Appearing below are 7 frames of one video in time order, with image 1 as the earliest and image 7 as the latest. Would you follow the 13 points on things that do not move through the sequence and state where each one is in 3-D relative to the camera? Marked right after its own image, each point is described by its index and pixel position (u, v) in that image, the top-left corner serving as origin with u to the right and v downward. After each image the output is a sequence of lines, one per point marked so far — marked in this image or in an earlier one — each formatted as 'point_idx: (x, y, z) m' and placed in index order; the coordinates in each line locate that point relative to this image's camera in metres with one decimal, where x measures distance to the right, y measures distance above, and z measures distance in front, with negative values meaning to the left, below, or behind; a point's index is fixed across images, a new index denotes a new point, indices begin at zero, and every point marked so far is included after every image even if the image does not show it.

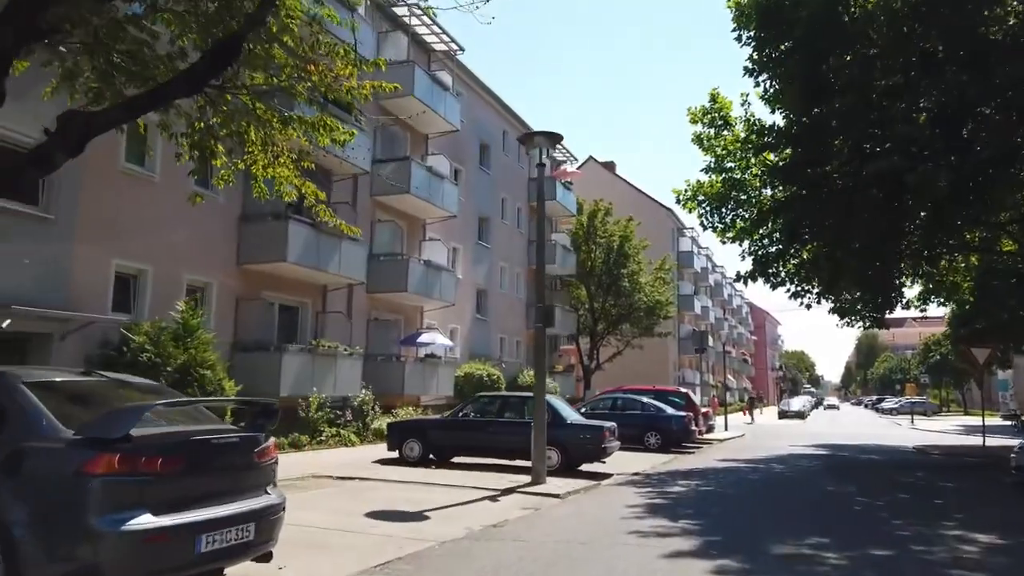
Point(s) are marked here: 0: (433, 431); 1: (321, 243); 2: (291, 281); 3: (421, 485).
0: (-1.4, -2.7, +14.8) m
1: (-4.5, +1.1, +18.9) m
2: (-5.5, +0.2, +19.7) m
3: (-1.4, -2.9, +11.8) m
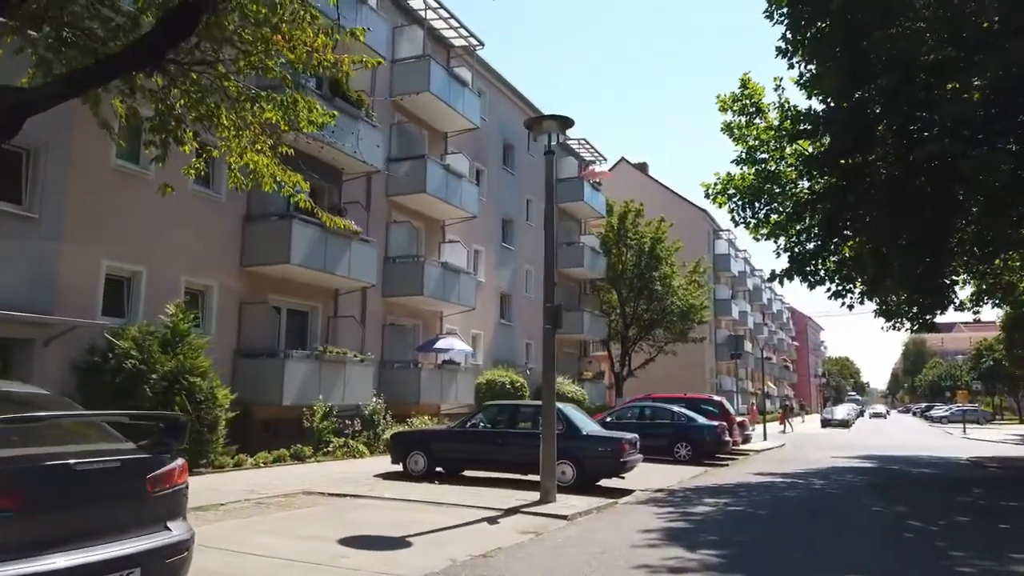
0: (-1.2, -2.7, +13.7) m
1: (-4.1, +1.0, +18.0) m
2: (-5.0, +0.1, +18.9) m
3: (-1.3, -2.9, +10.8) m
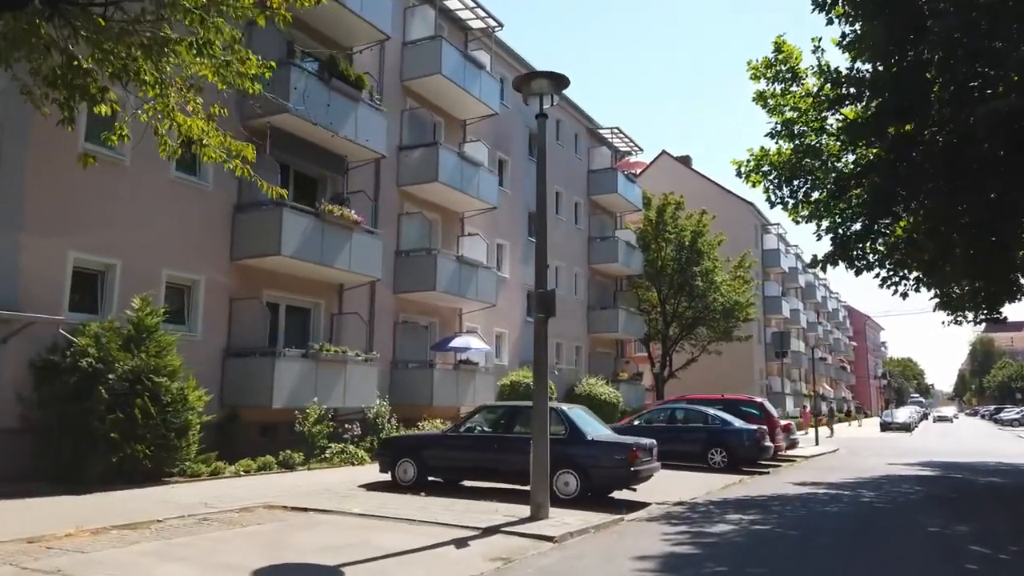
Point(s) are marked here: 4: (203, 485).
0: (-1.2, -2.5, +12.3) m
1: (-3.9, +1.1, +16.8) m
2: (-4.7, +0.2, +17.7) m
3: (-1.5, -2.7, +9.3) m
4: (-4.5, -2.9, +11.8) m
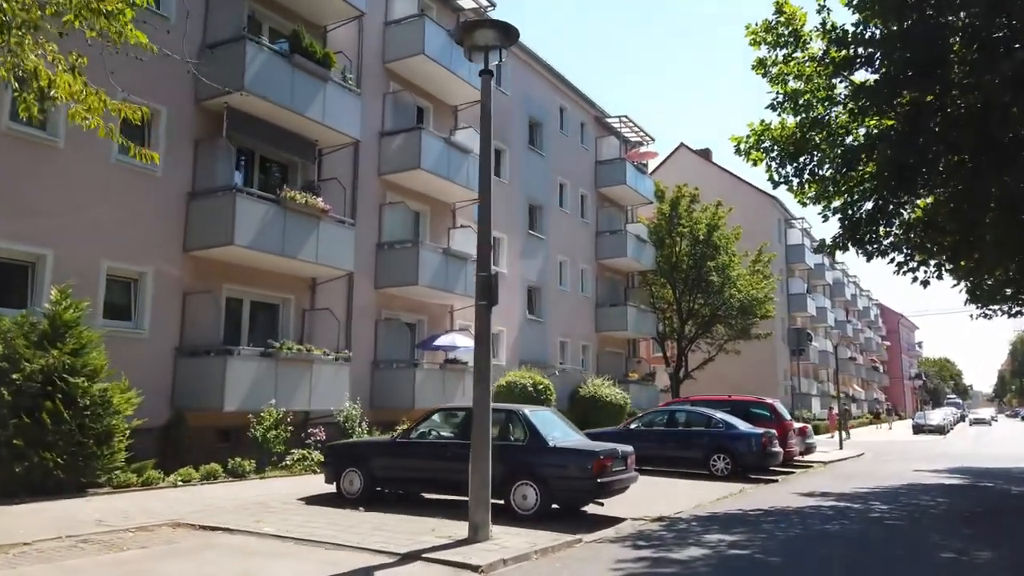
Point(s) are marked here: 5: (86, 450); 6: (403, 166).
0: (-1.8, -2.3, +10.9) m
1: (-4.3, +1.3, +15.5) m
2: (-5.1, +0.3, +16.4) m
3: (-2.2, -2.5, +8.0) m
4: (-5.1, -2.8, +10.5) m
5: (-5.7, -2.2, +10.8) m
6: (-2.7, +3.0, +19.7) m
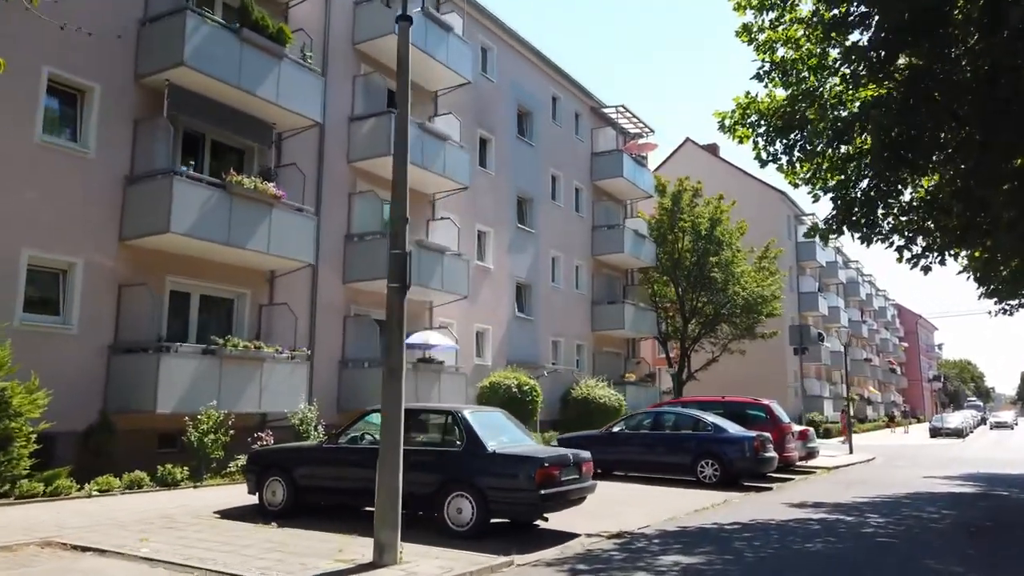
0: (-2.5, -2.2, +9.7) m
1: (-5.0, +1.4, +14.4) m
2: (-5.7, +0.5, +15.3) m
3: (-2.9, -2.4, +6.8) m
4: (-5.8, -2.6, +9.4) m
5: (-6.4, -2.0, +9.7) m
6: (-3.2, +3.1, +18.5) m
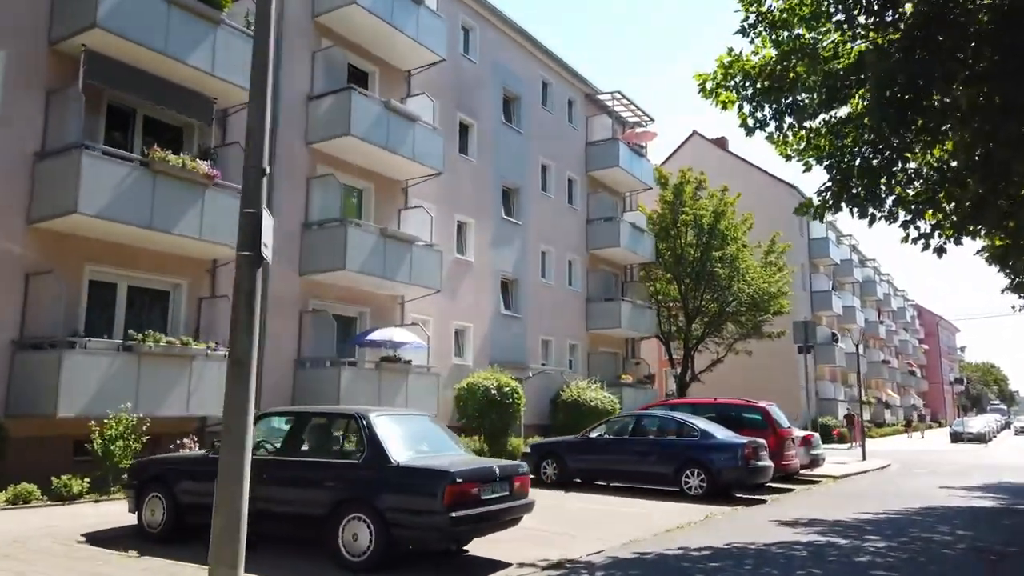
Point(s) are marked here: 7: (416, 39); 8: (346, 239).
0: (-3.3, -1.9, +8.1) m
1: (-5.7, +1.6, +12.9) m
2: (-6.4, +0.6, +13.8) m
3: (-3.8, -2.1, +5.2) m
4: (-6.6, -2.4, +7.9) m
5: (-7.2, -1.8, +8.2) m
6: (-3.8, +3.3, +17.0) m
7: (-2.2, +5.9, +18.9) m
8: (-3.4, +1.0, +16.5) m
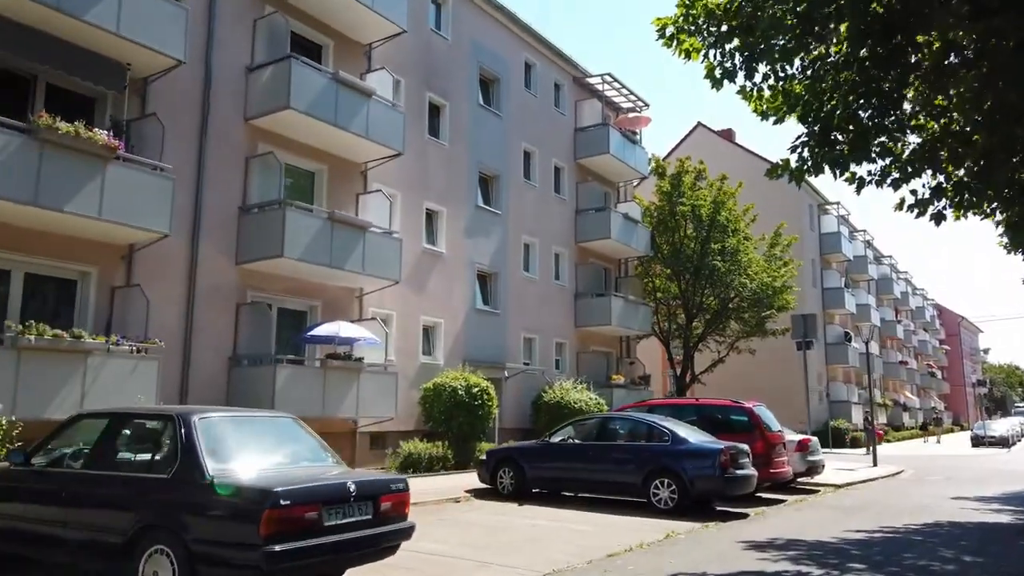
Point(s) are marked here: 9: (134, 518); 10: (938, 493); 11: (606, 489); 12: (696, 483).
0: (-4.3, -1.7, +6.5) m
1: (-6.5, +1.8, +11.4) m
2: (-7.3, +0.8, +12.3) m
3: (-4.8, -1.9, +3.6) m
4: (-7.6, -2.2, +6.4) m
5: (-8.2, -1.6, +6.7) m
6: (-4.7, +3.5, +15.4) m
7: (-3.0, +6.1, +17.3) m
8: (-4.2, +1.2, +14.9) m
9: (-2.6, -1.6, +5.6) m
10: (+8.9, -4.3, +16.7) m
11: (+1.5, -3.2, +12.8) m
12: (+2.8, -2.9, +12.0) m
